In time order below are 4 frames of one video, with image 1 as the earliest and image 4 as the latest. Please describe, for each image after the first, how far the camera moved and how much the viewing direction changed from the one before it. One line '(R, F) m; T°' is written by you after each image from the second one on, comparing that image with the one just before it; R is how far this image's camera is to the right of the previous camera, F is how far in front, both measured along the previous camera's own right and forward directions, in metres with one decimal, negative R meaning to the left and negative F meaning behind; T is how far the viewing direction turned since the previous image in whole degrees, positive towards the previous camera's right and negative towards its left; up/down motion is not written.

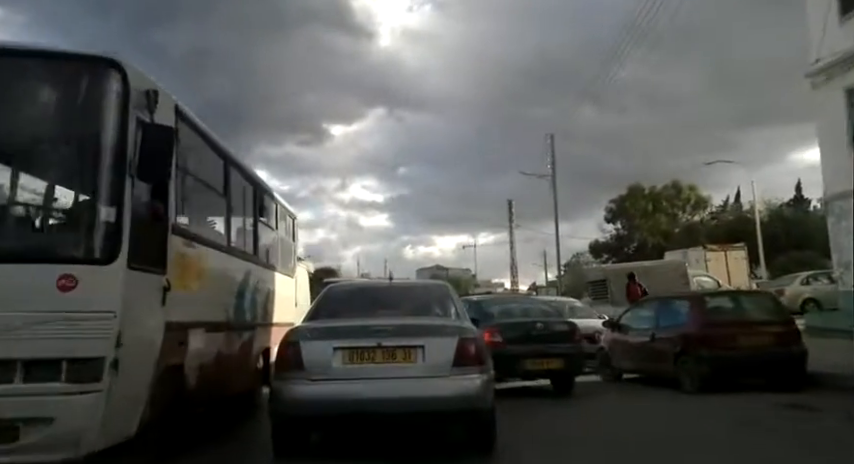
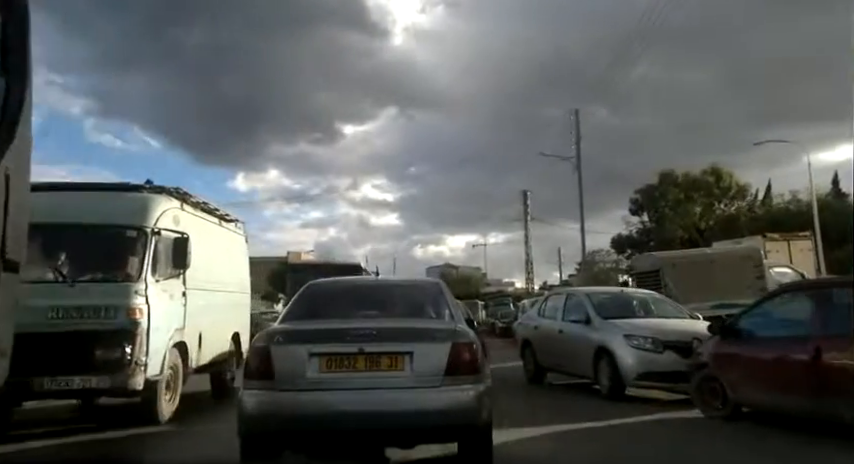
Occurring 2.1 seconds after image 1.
(+0.1, +1.2) m; -1°
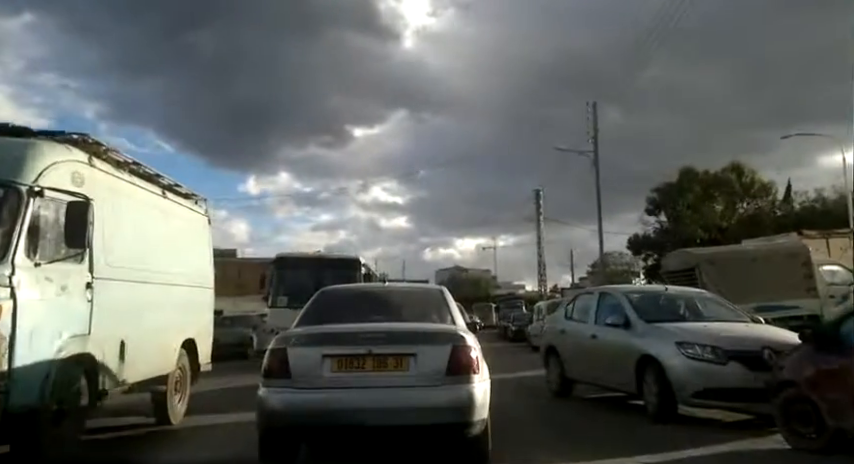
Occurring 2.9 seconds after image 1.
(0.0, +1.3) m; -1°
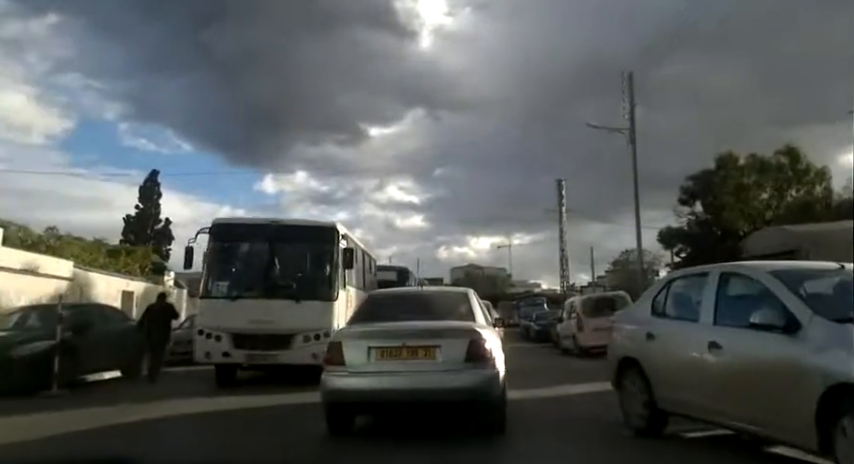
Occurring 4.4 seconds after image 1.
(0.0, +3.0) m; -1°
